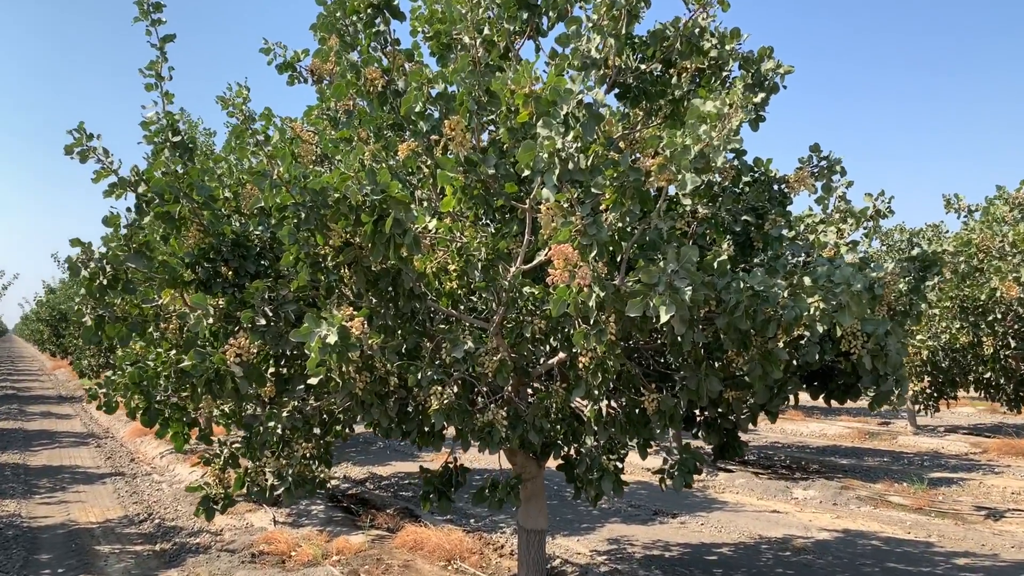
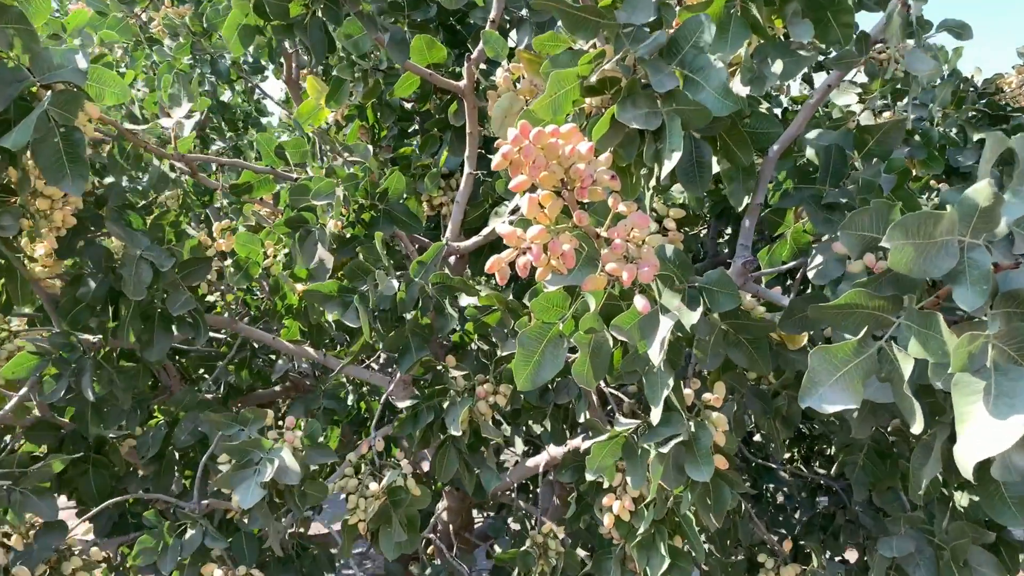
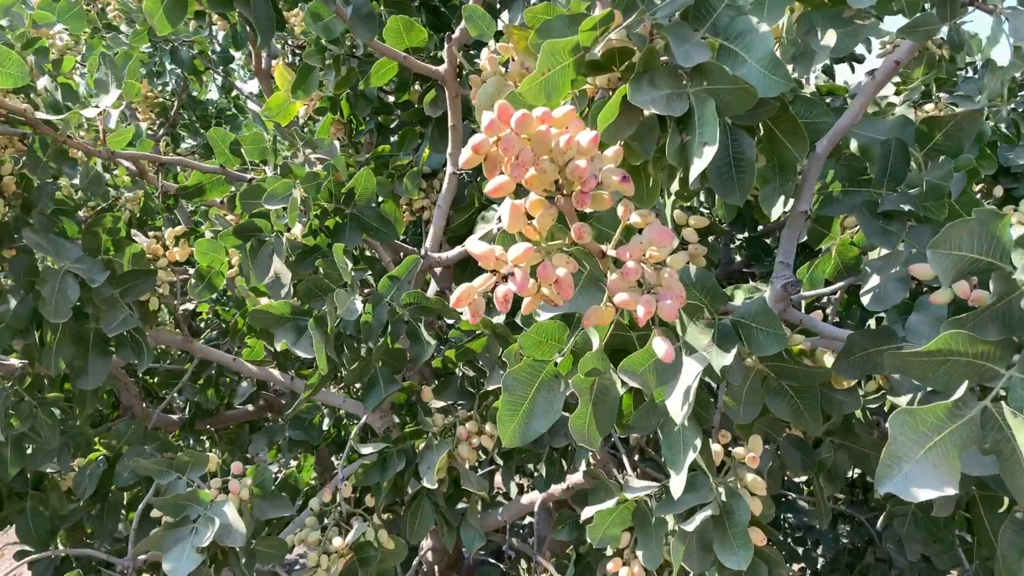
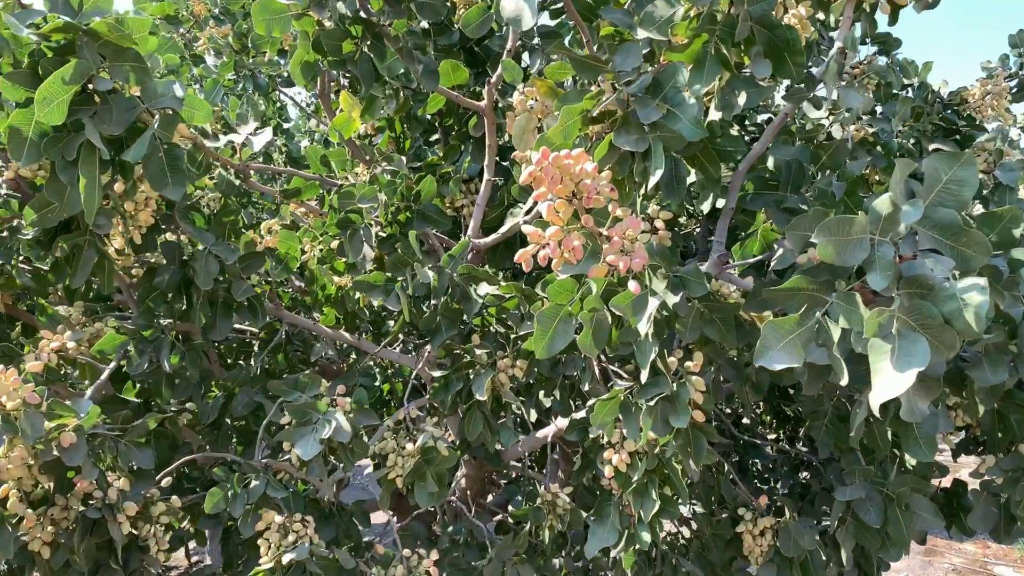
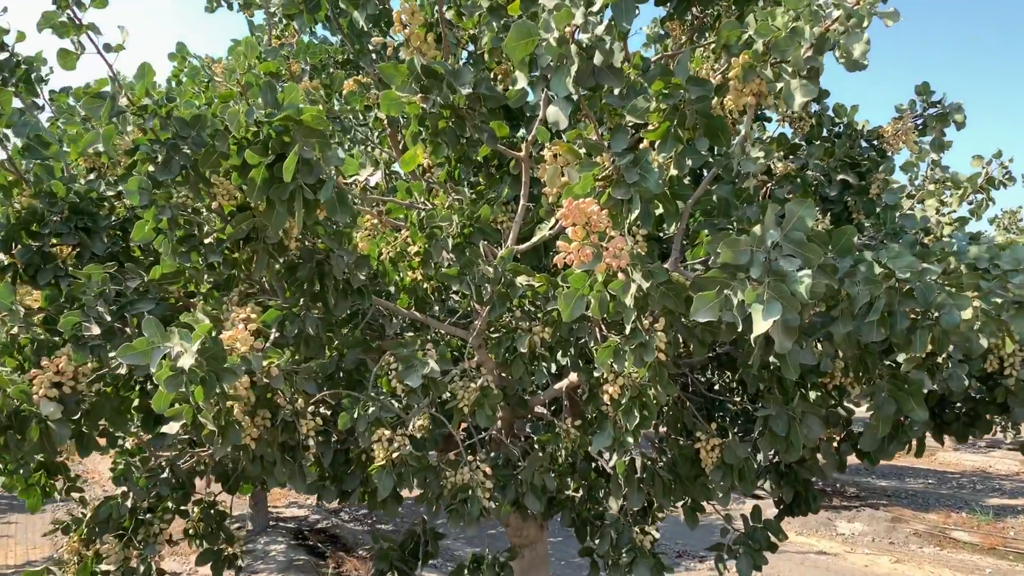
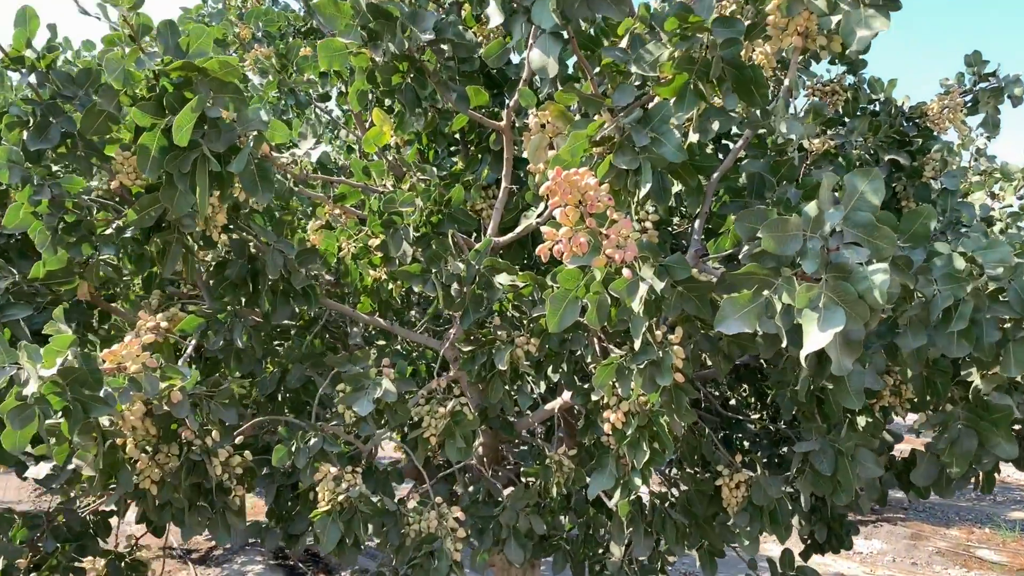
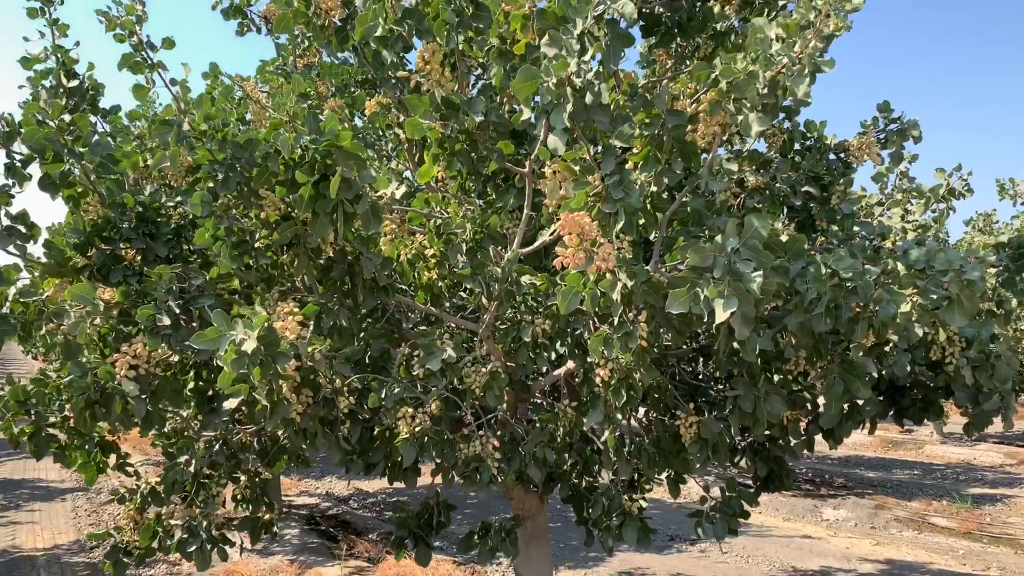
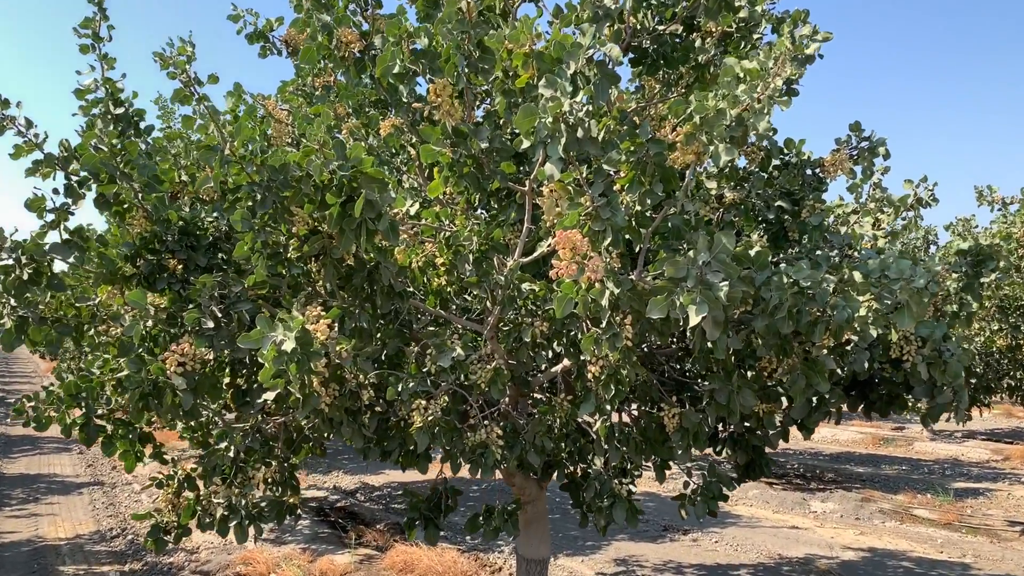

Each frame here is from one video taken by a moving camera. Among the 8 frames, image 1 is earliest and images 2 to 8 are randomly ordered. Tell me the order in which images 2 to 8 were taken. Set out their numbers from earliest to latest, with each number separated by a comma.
8, 7, 5, 6, 4, 2, 3
